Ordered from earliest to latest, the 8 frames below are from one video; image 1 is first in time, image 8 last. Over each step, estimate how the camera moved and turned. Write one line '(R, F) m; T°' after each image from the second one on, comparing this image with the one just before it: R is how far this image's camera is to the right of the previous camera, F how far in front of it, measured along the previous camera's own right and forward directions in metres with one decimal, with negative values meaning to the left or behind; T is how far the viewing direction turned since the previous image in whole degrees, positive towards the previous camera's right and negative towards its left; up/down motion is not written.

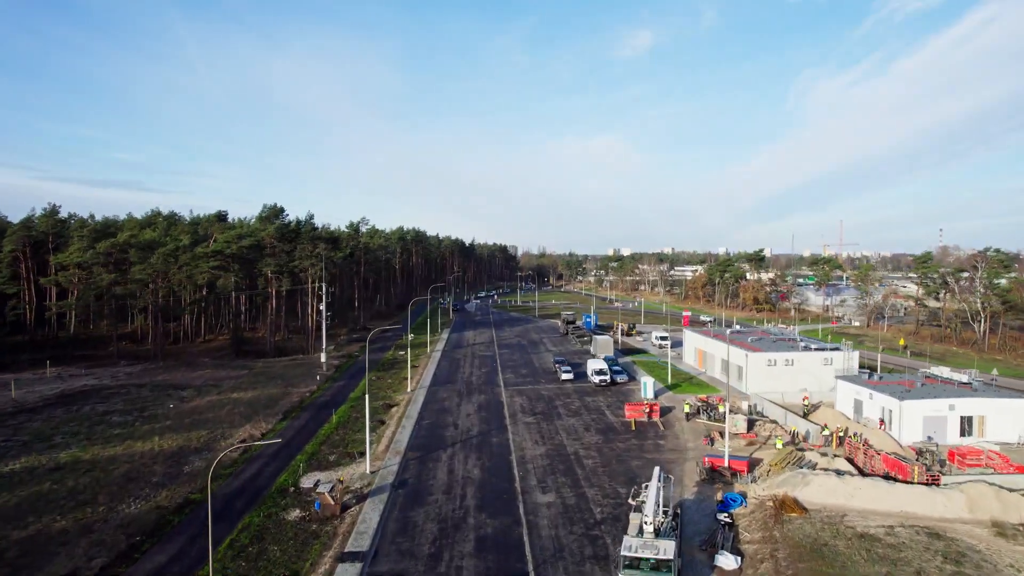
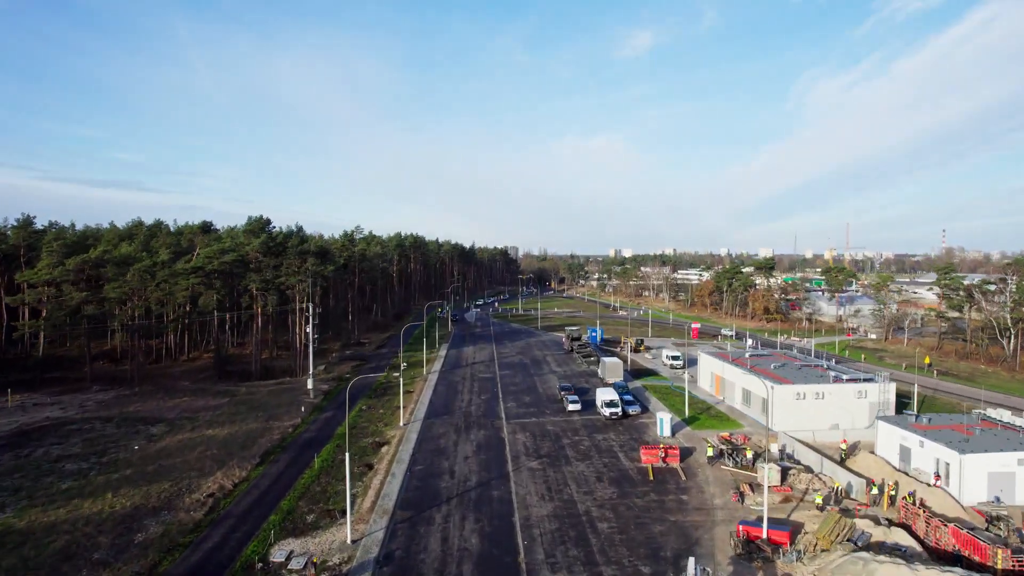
(0.0, +2.1) m; 0°
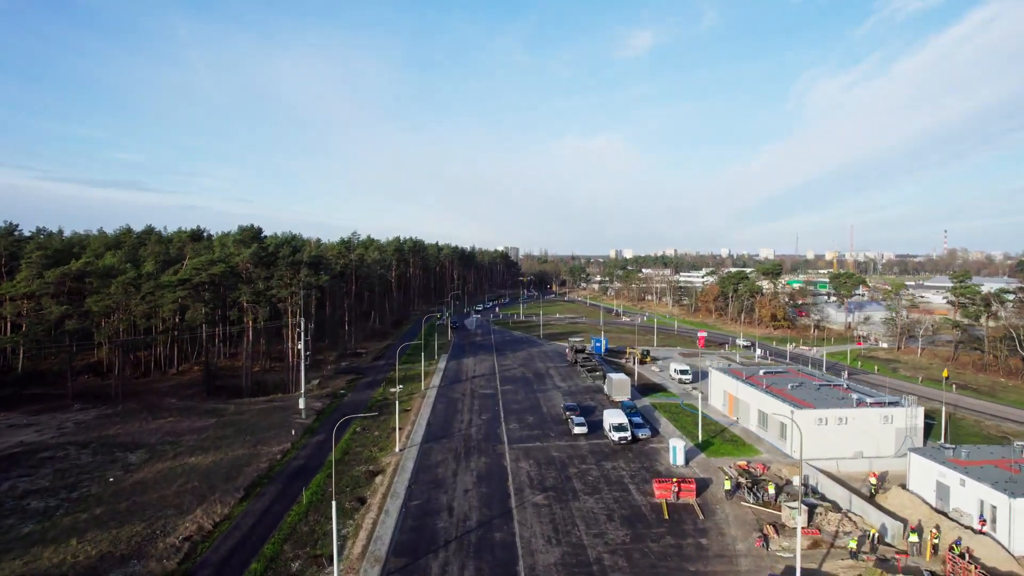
(0.0, +1.3) m; 0°
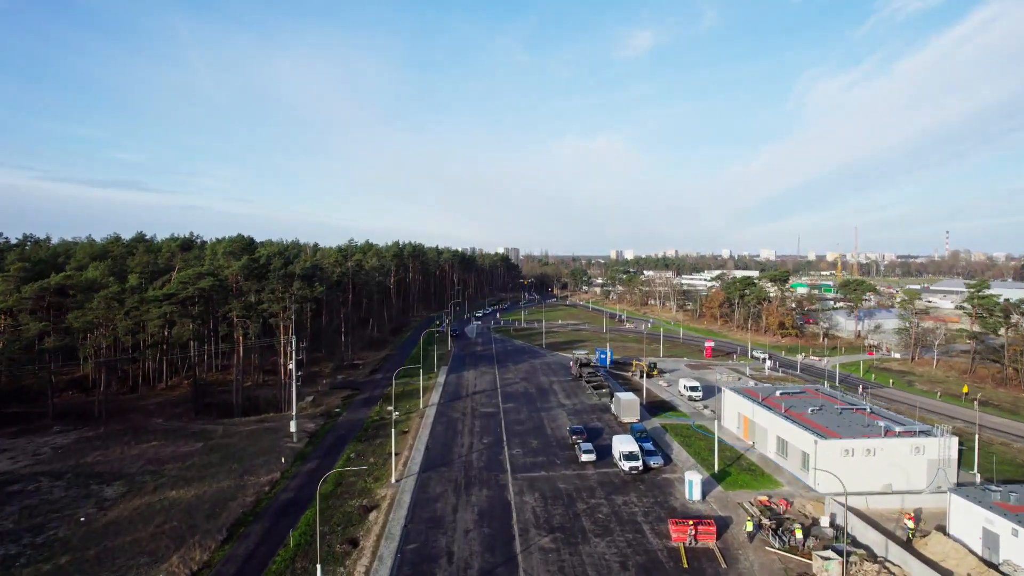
(-0.1, +1.3) m; 0°
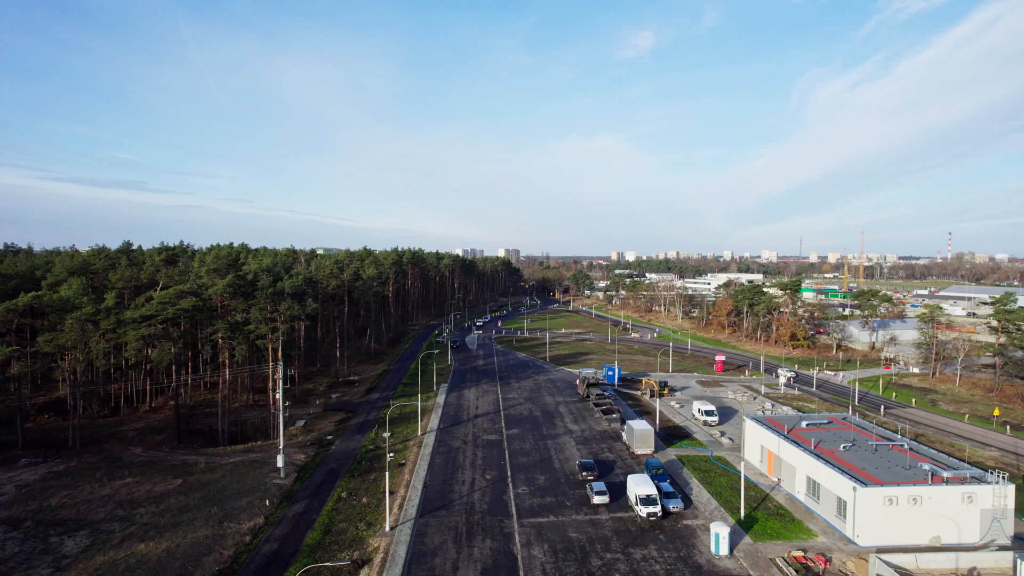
(-0.1, +1.8) m; 0°
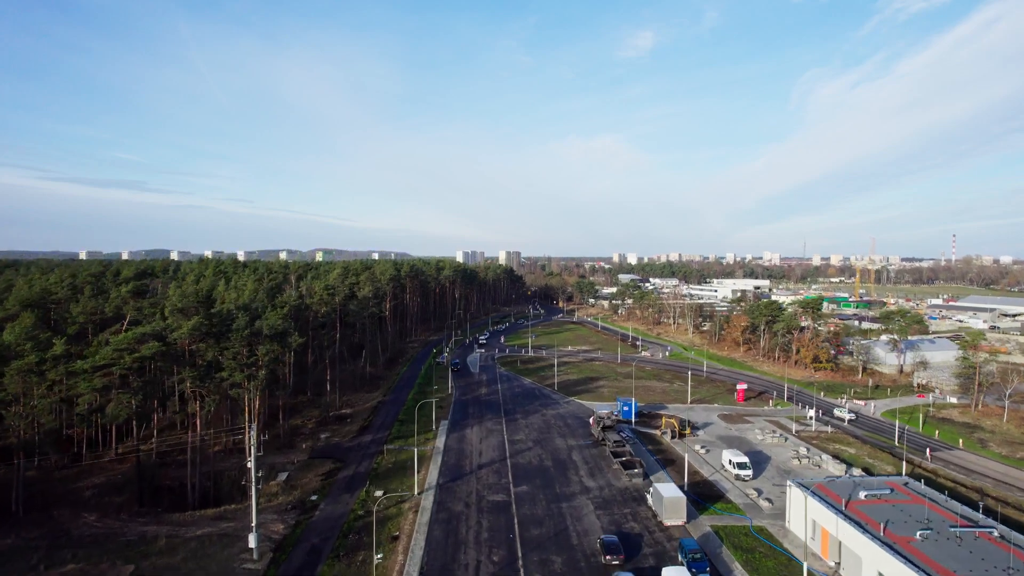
(-0.2, +3.2) m; 0°
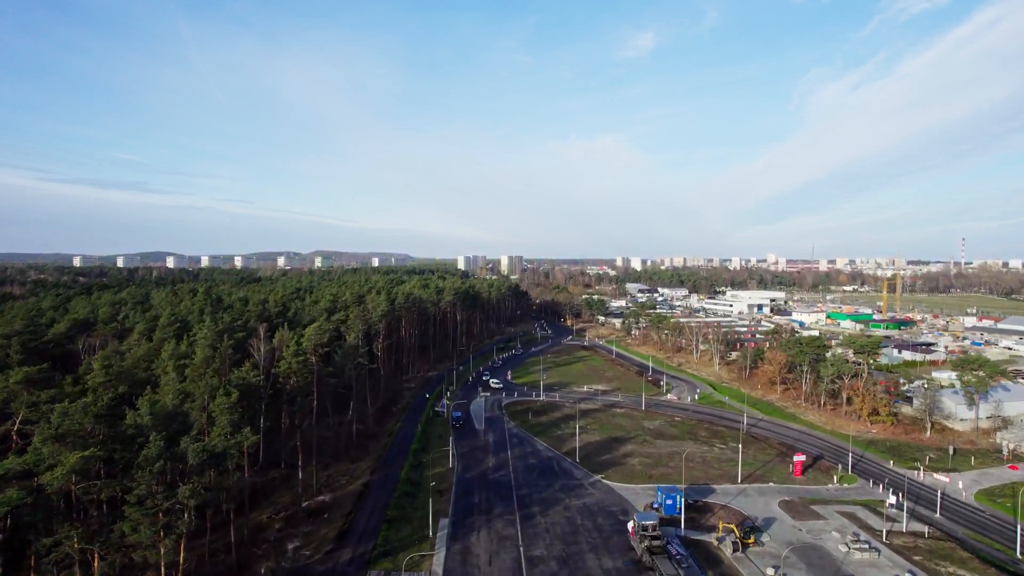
(-0.4, +6.8) m; 0°
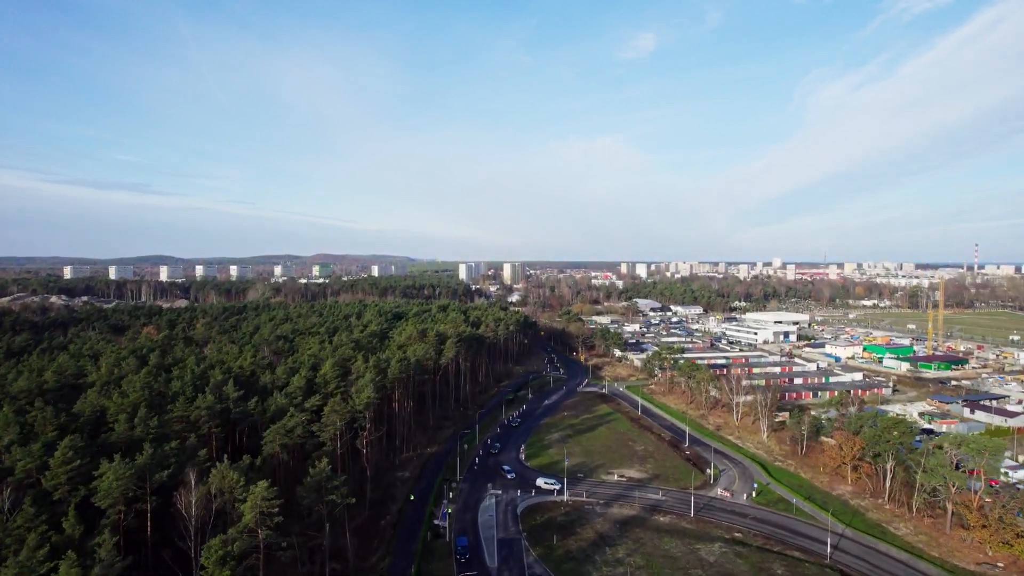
(-0.6, +9.5) m; 0°
